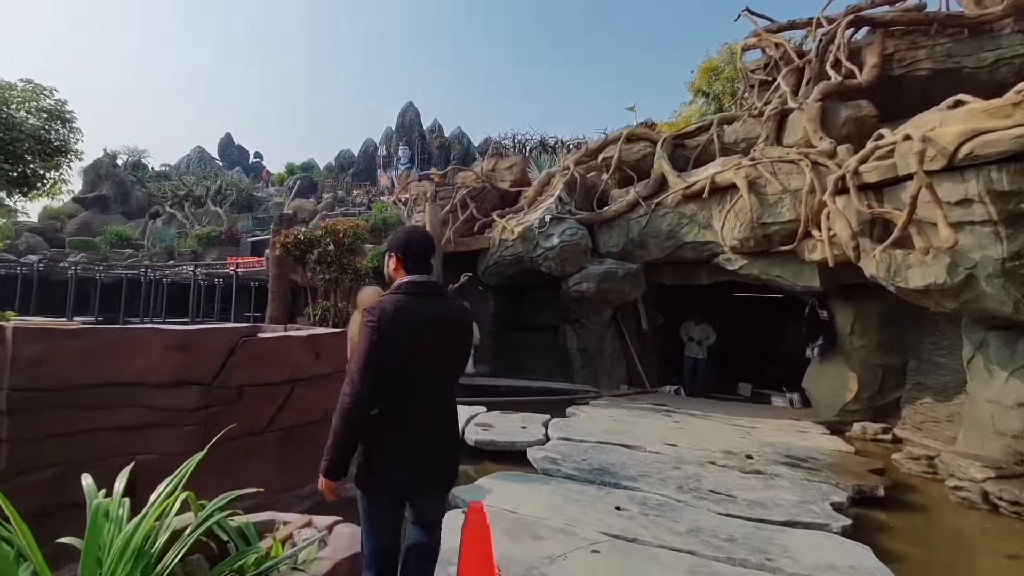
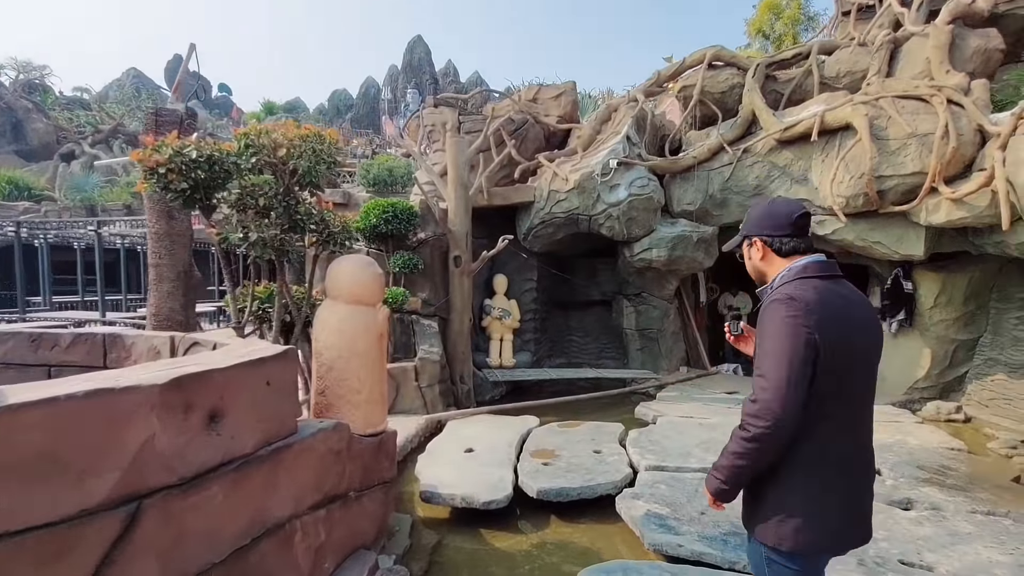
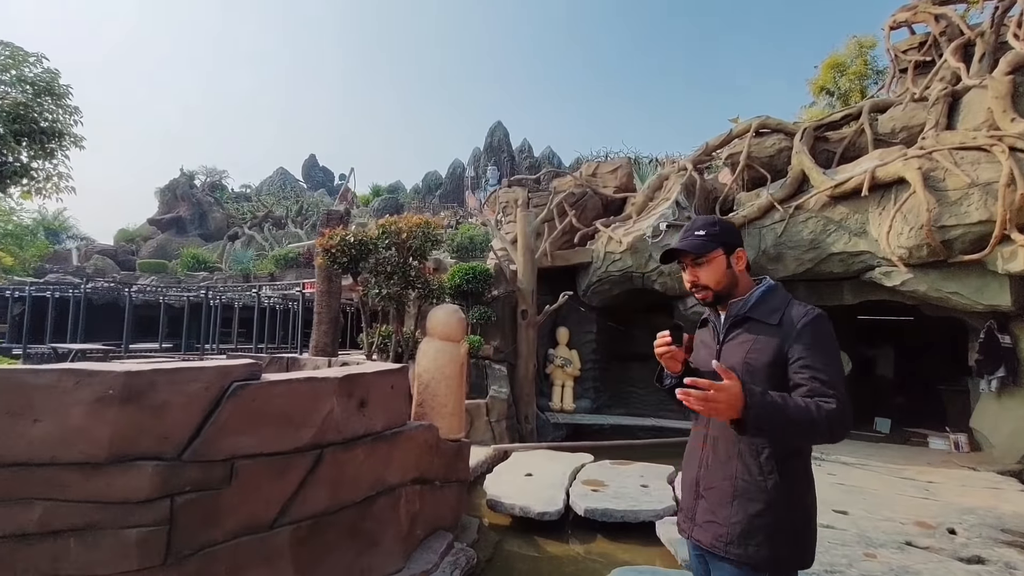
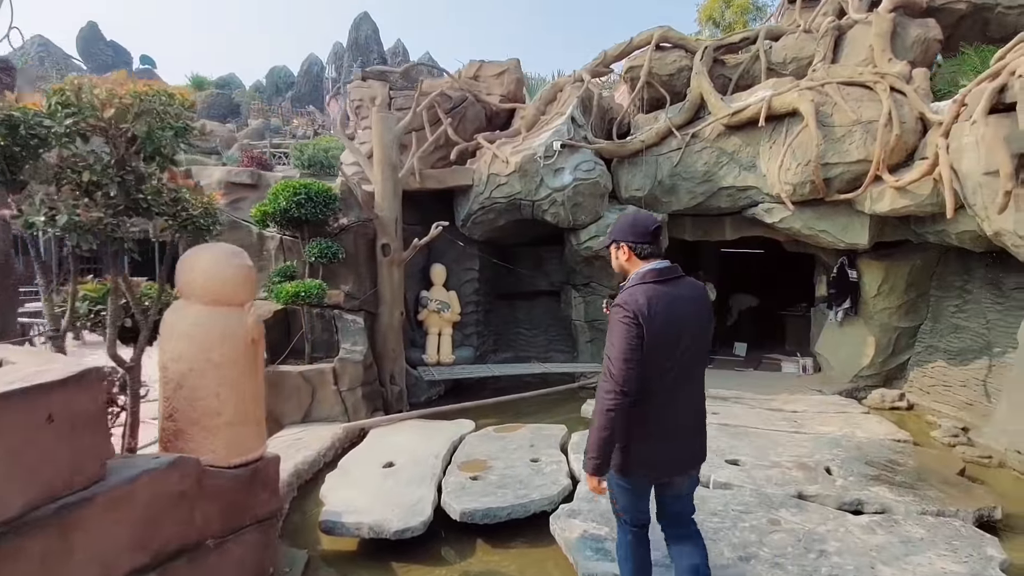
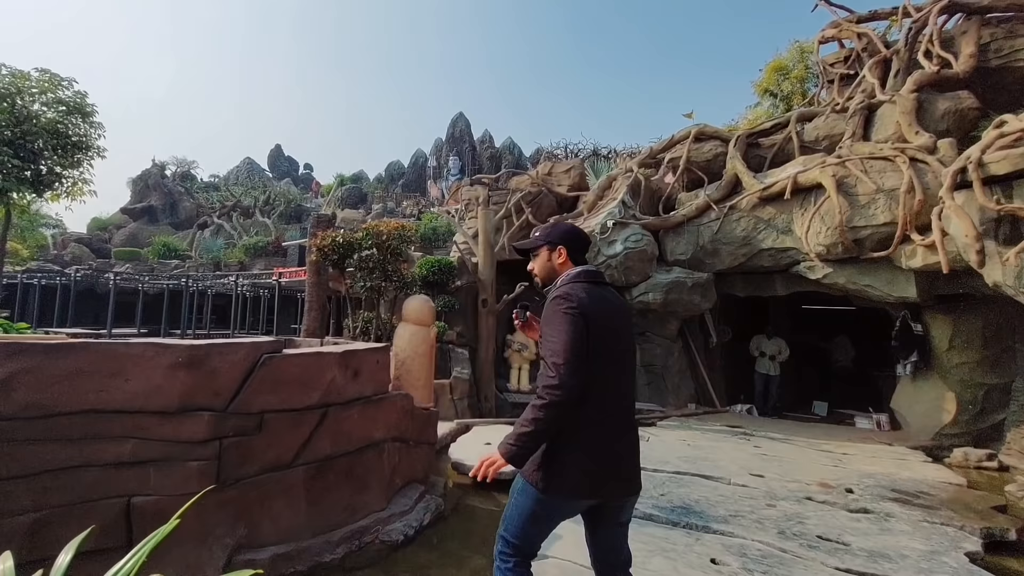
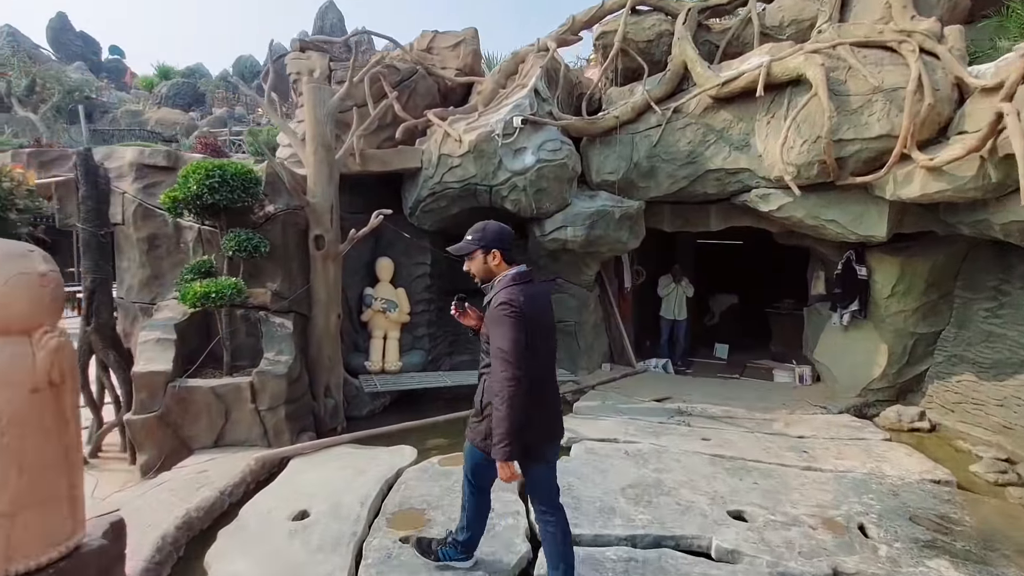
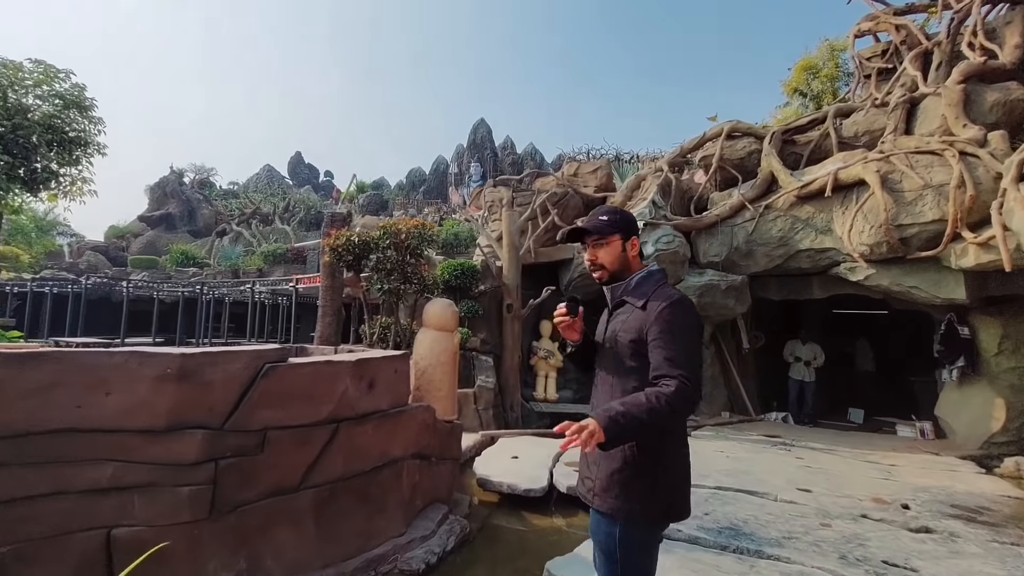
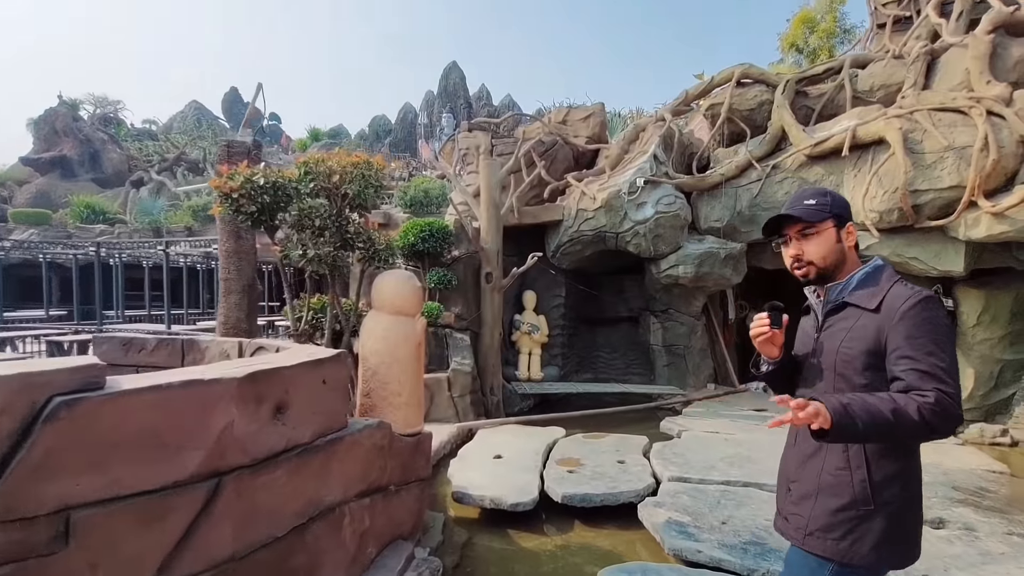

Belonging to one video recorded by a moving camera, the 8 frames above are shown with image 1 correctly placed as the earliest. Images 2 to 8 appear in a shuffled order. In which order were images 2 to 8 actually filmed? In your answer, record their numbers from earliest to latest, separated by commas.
5, 7, 3, 8, 2, 4, 6
